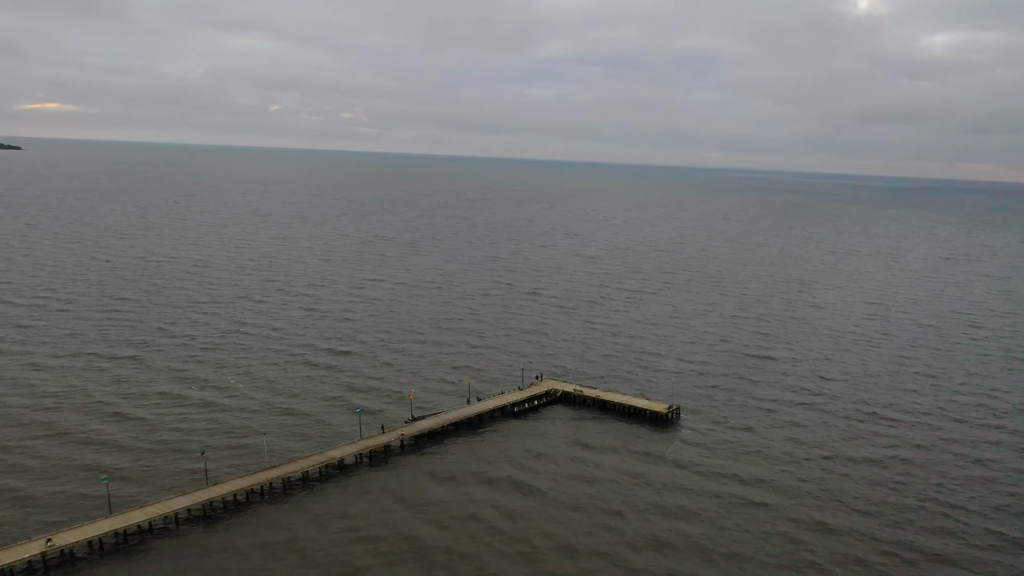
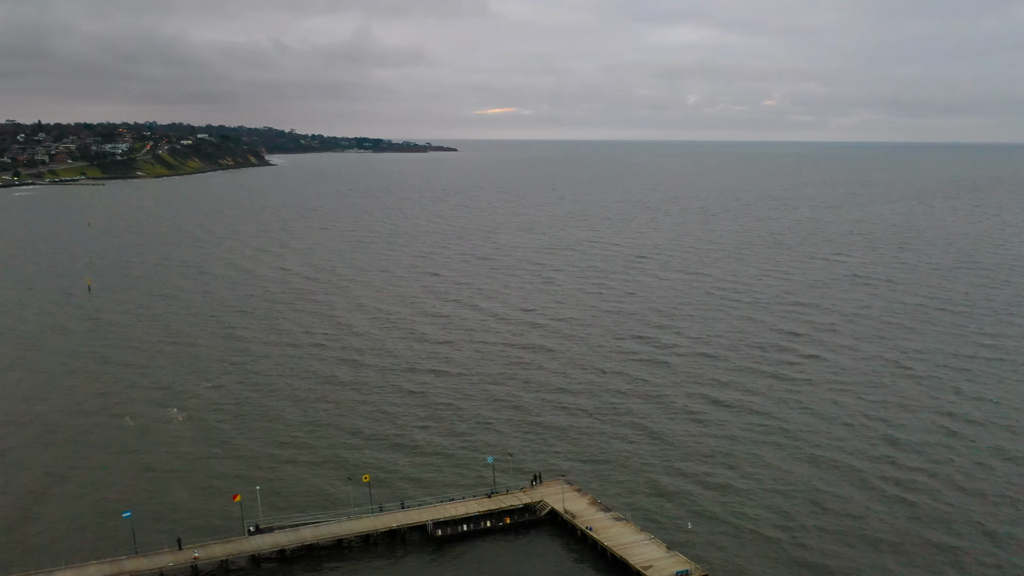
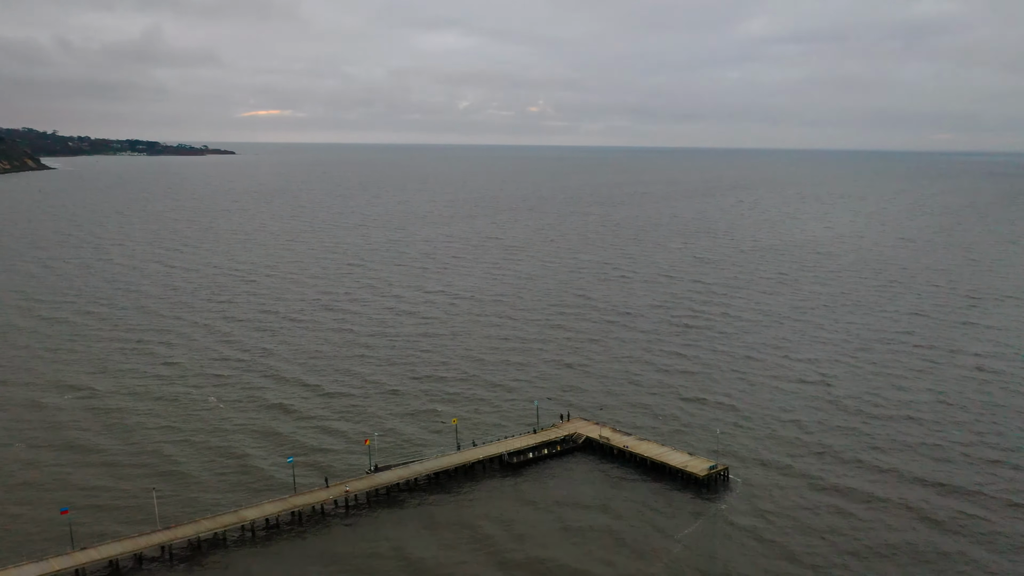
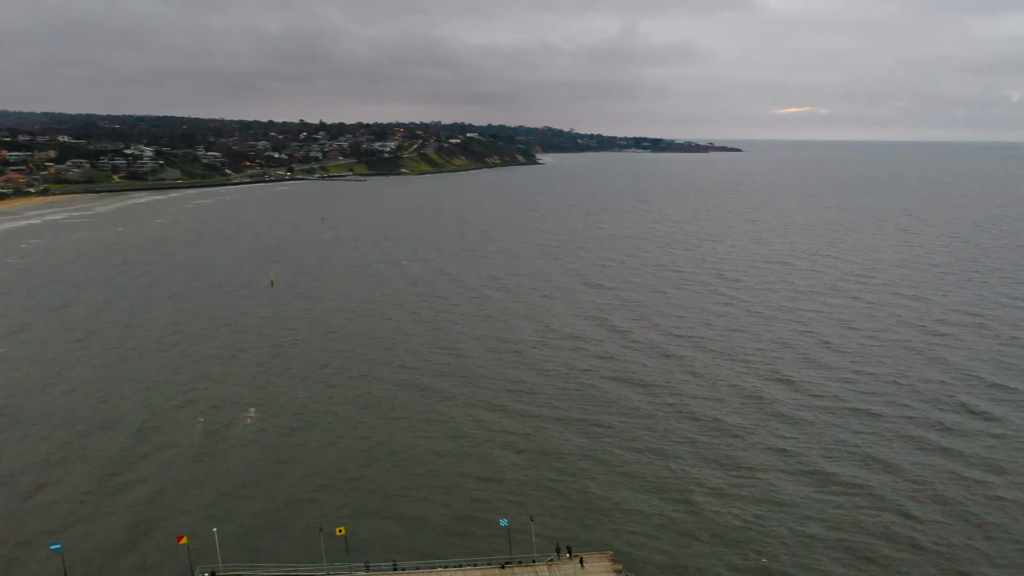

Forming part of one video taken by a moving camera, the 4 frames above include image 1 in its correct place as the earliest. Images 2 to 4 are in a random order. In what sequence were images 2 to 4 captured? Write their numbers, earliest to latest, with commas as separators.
3, 2, 4
